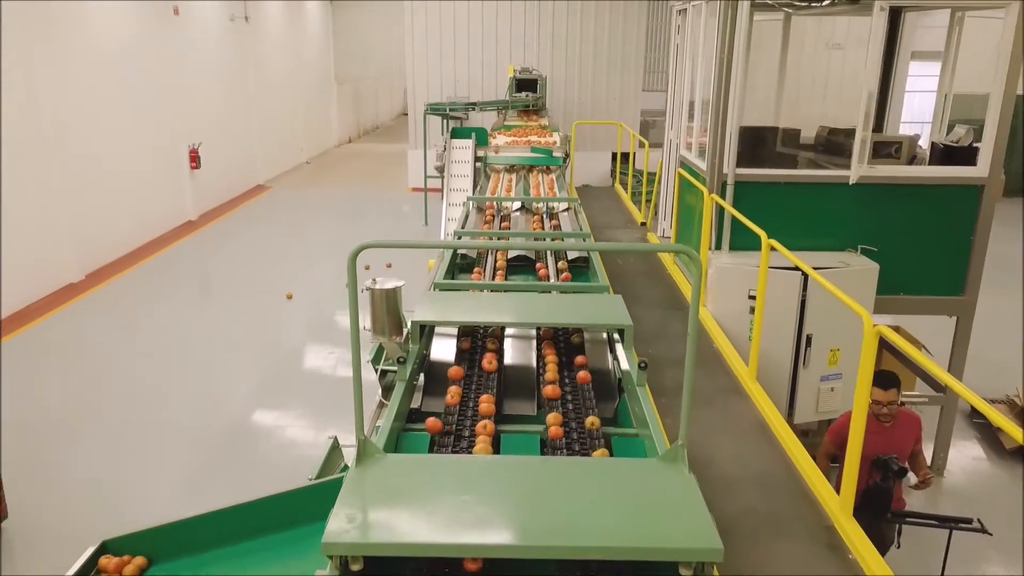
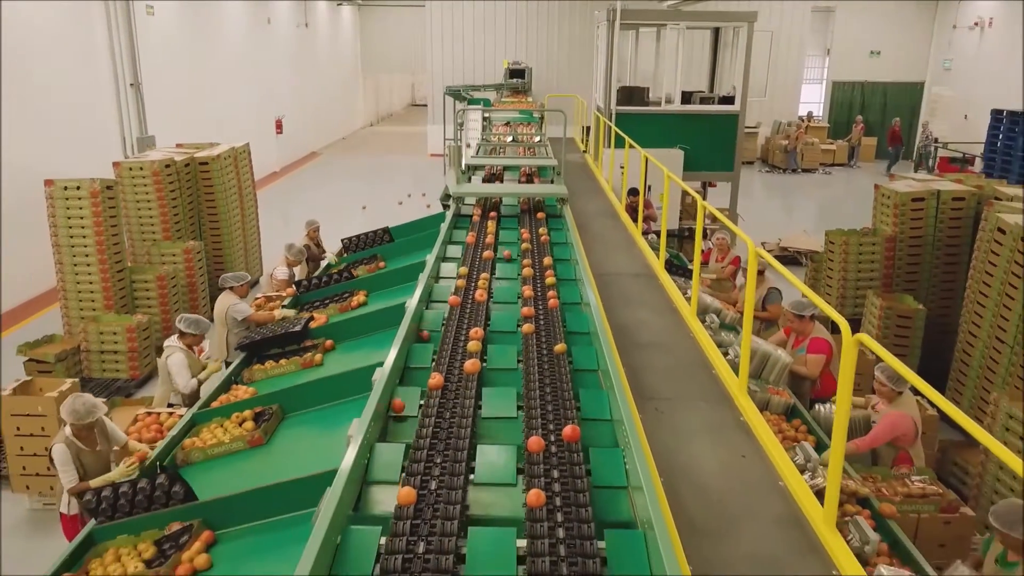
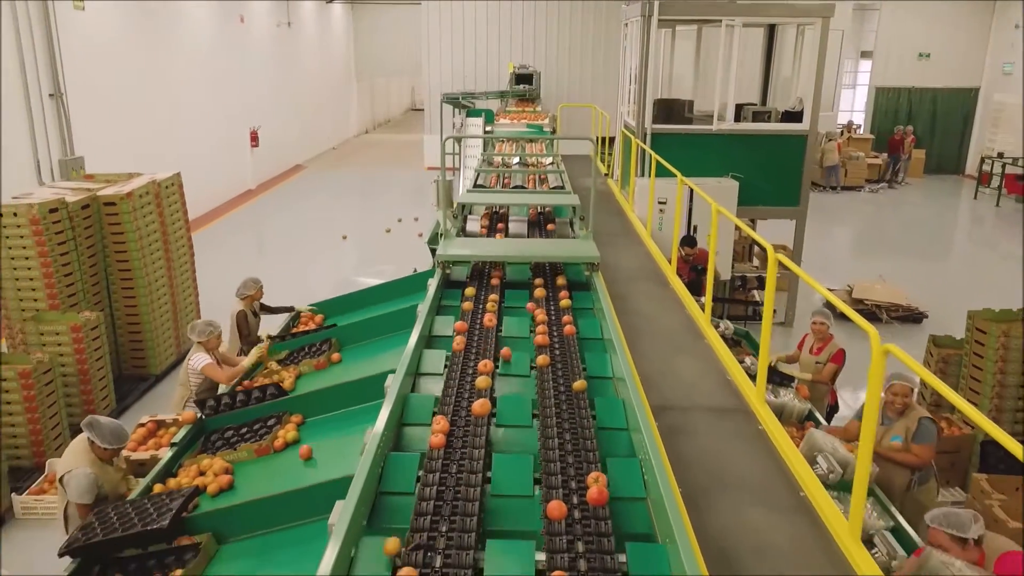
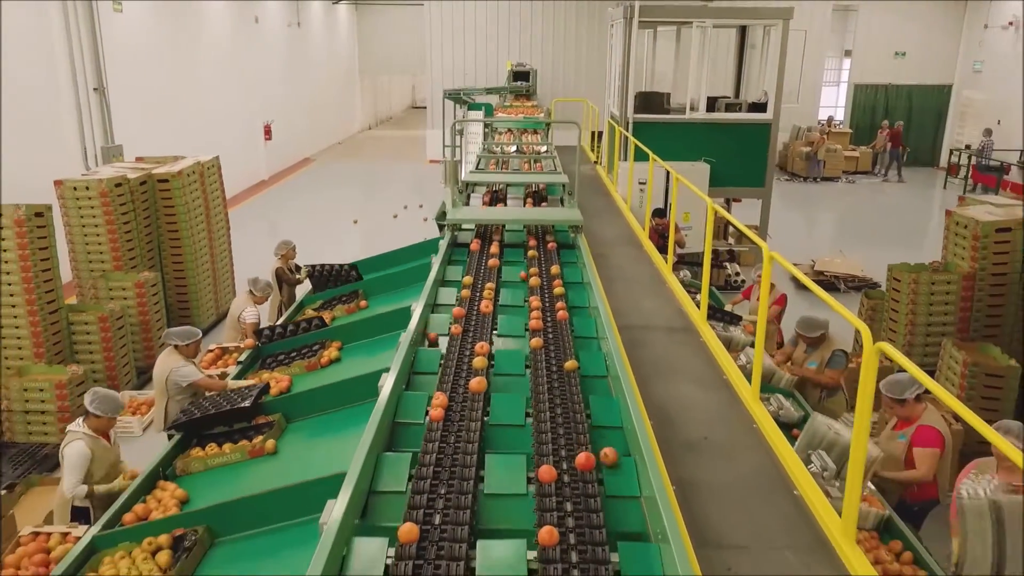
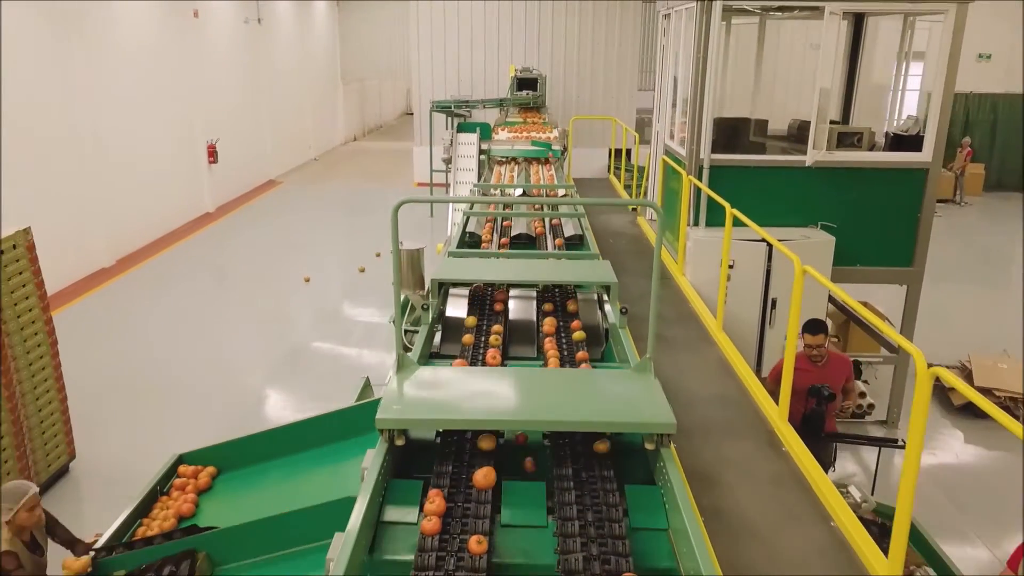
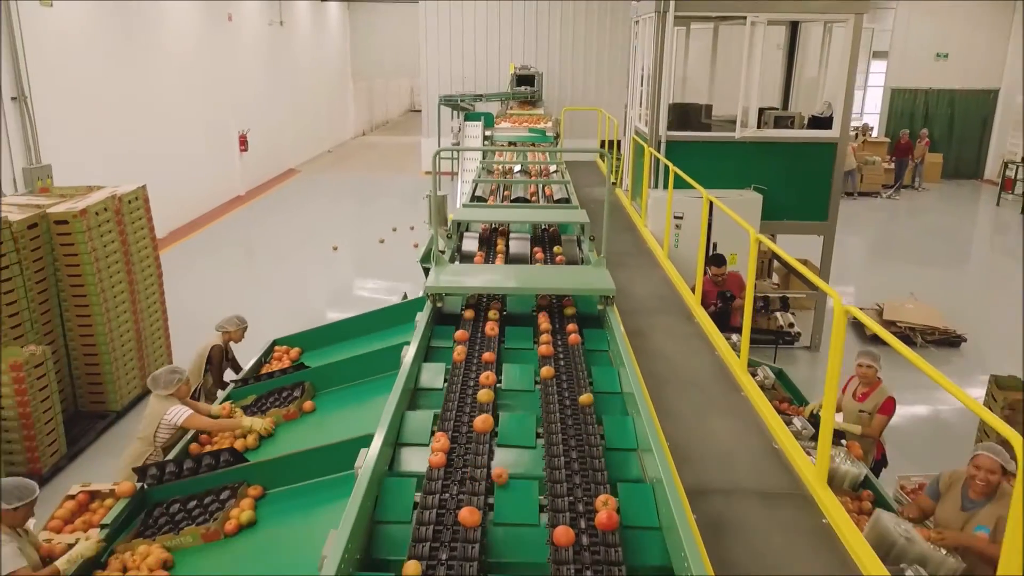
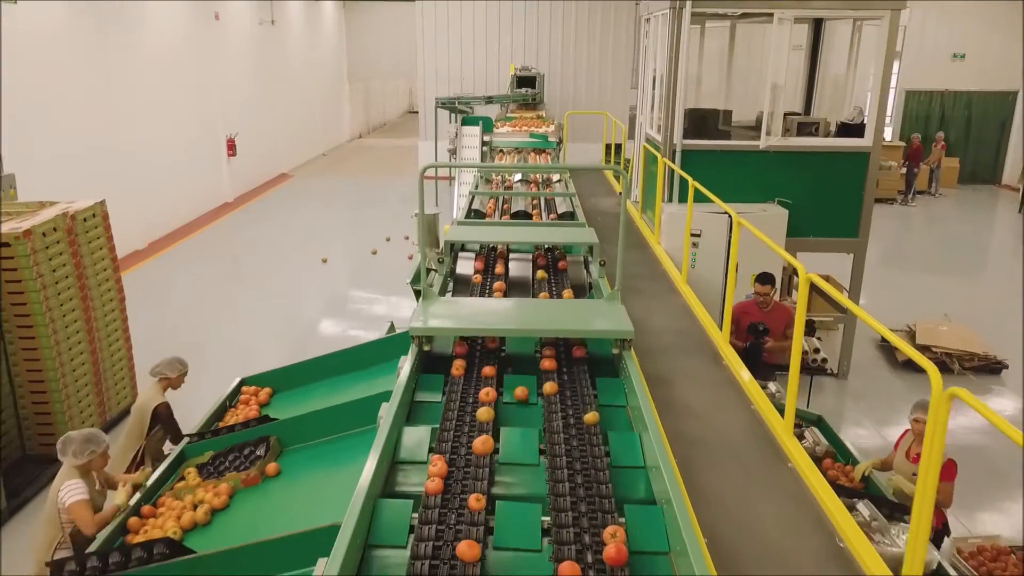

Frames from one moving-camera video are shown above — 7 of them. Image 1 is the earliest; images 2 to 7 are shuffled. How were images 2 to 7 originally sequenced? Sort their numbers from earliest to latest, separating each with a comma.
5, 7, 6, 3, 4, 2
